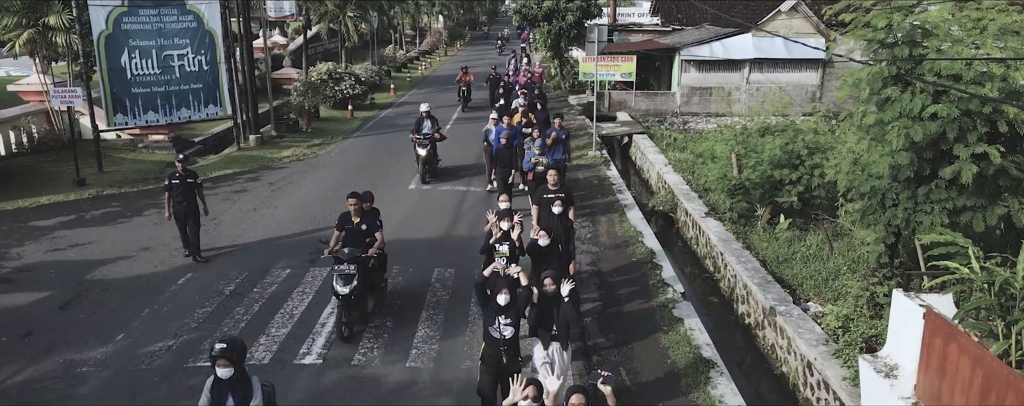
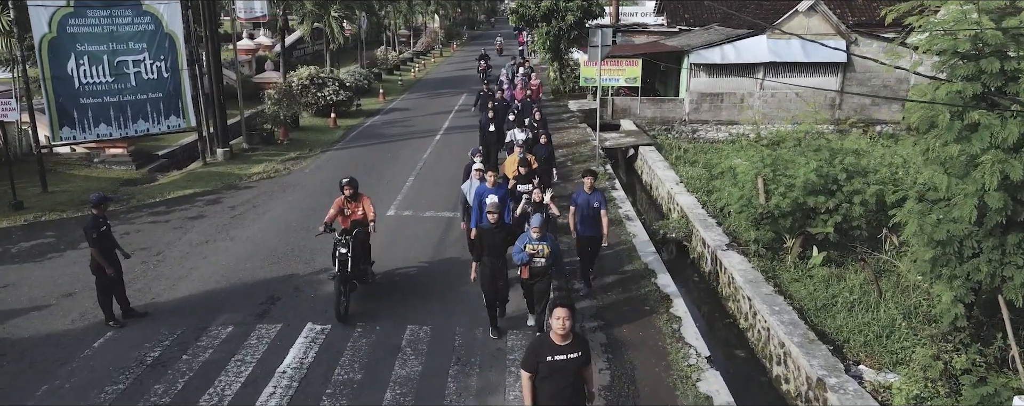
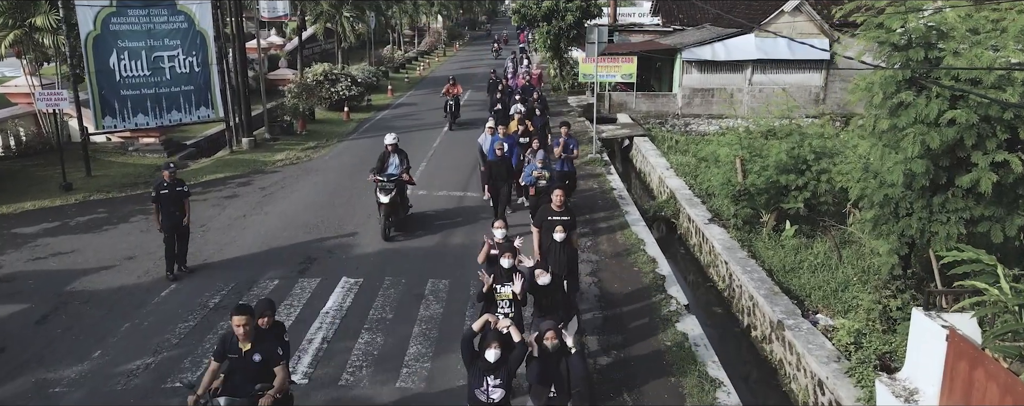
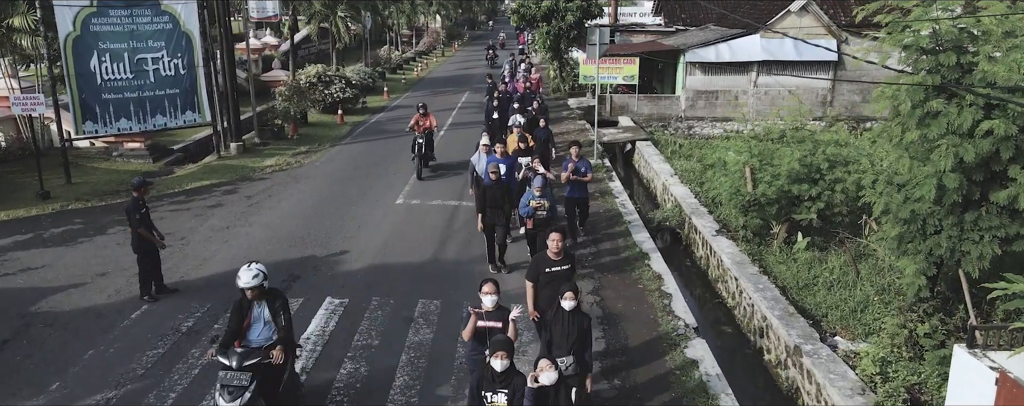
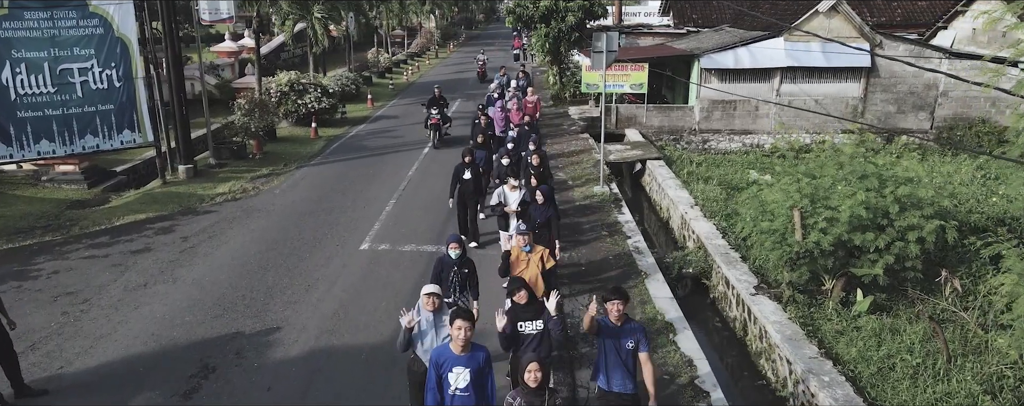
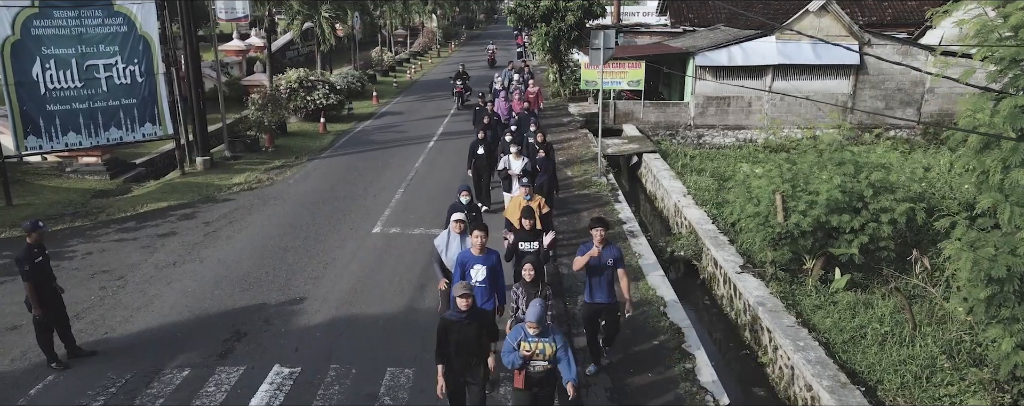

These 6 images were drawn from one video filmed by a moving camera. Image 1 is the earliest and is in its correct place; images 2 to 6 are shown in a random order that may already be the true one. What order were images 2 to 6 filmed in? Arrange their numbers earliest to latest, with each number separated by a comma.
3, 4, 2, 6, 5
